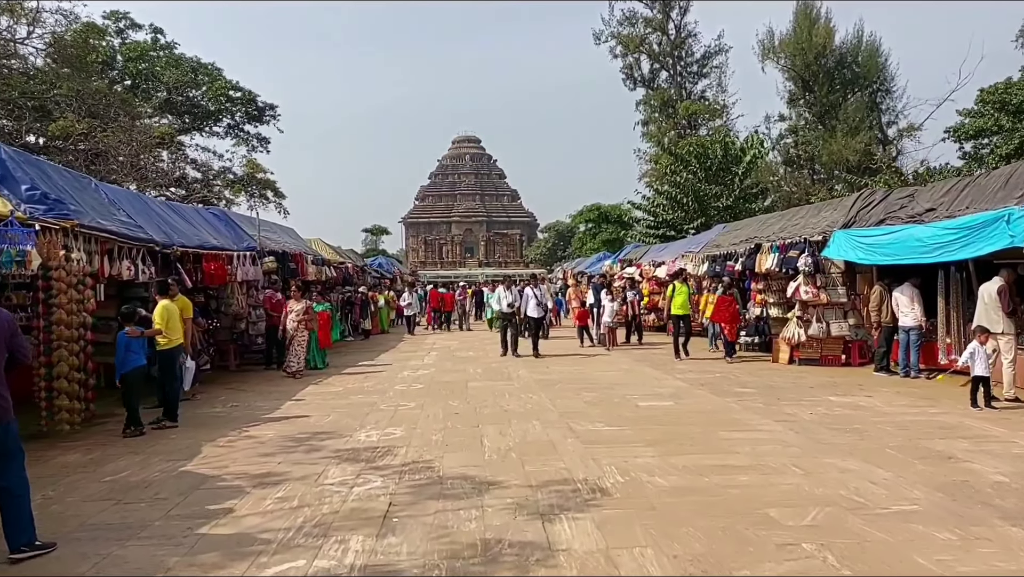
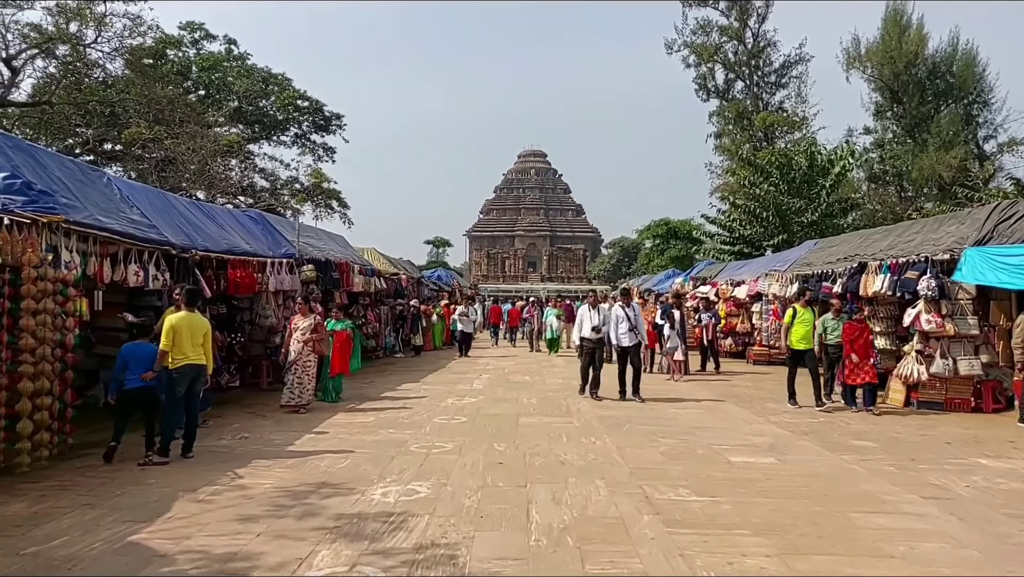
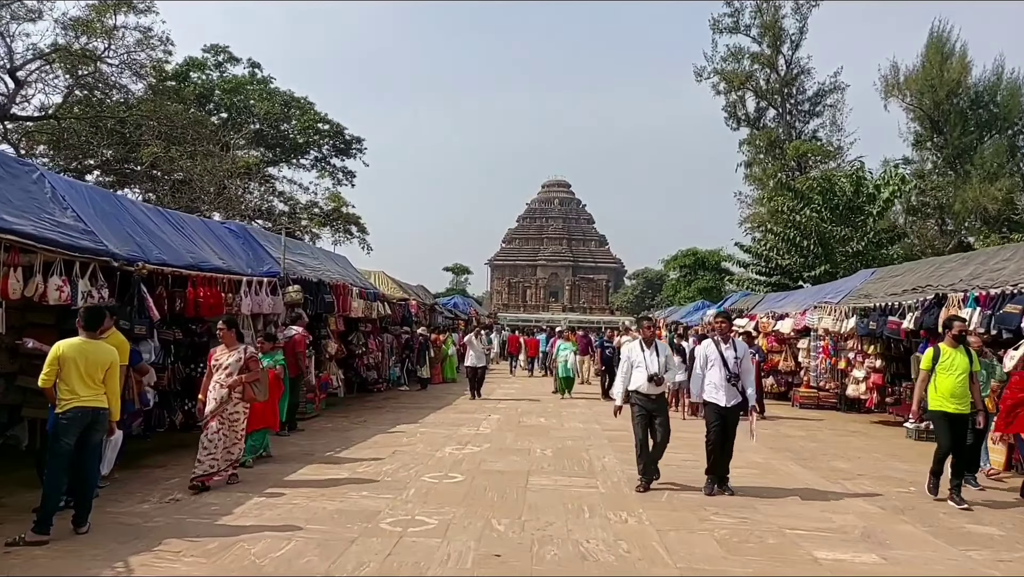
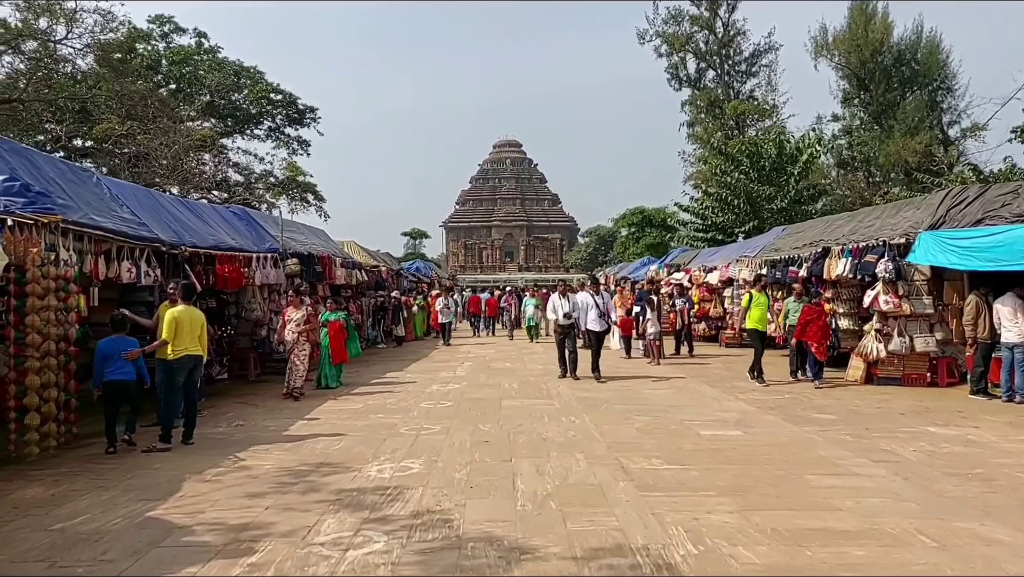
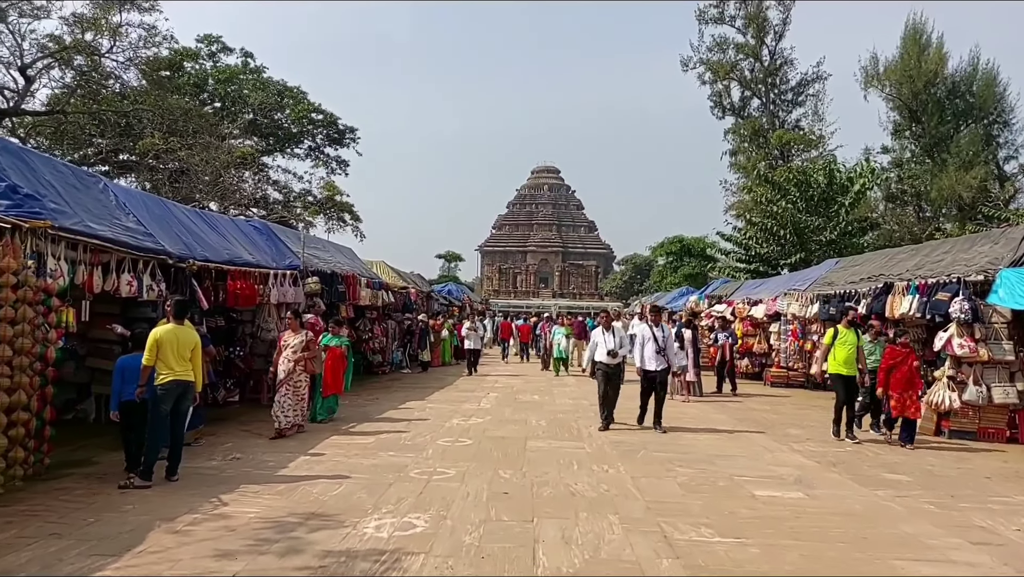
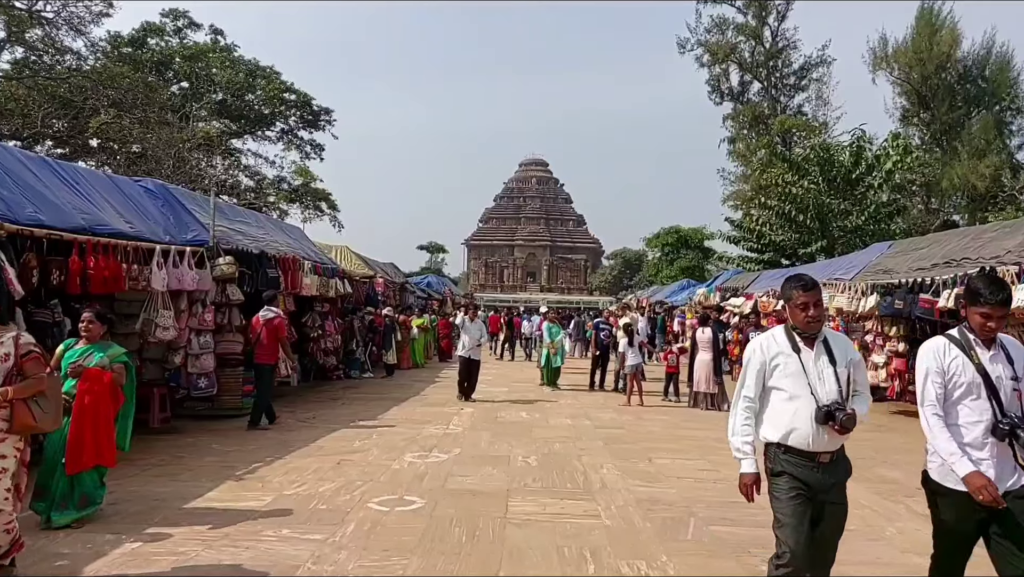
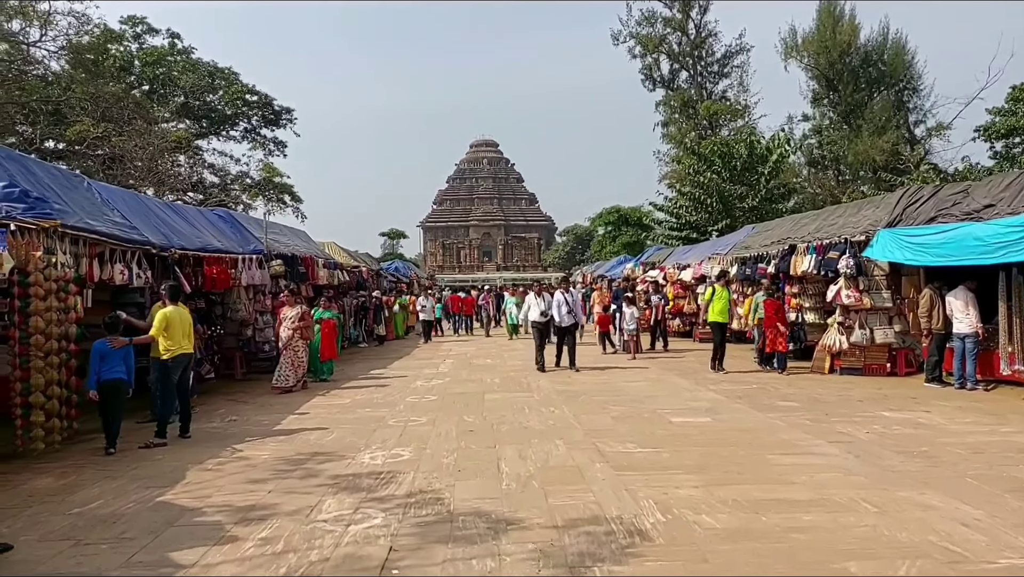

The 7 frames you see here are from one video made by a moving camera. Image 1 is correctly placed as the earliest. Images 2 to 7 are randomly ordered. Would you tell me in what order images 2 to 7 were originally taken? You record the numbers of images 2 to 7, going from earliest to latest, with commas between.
7, 4, 2, 5, 3, 6
